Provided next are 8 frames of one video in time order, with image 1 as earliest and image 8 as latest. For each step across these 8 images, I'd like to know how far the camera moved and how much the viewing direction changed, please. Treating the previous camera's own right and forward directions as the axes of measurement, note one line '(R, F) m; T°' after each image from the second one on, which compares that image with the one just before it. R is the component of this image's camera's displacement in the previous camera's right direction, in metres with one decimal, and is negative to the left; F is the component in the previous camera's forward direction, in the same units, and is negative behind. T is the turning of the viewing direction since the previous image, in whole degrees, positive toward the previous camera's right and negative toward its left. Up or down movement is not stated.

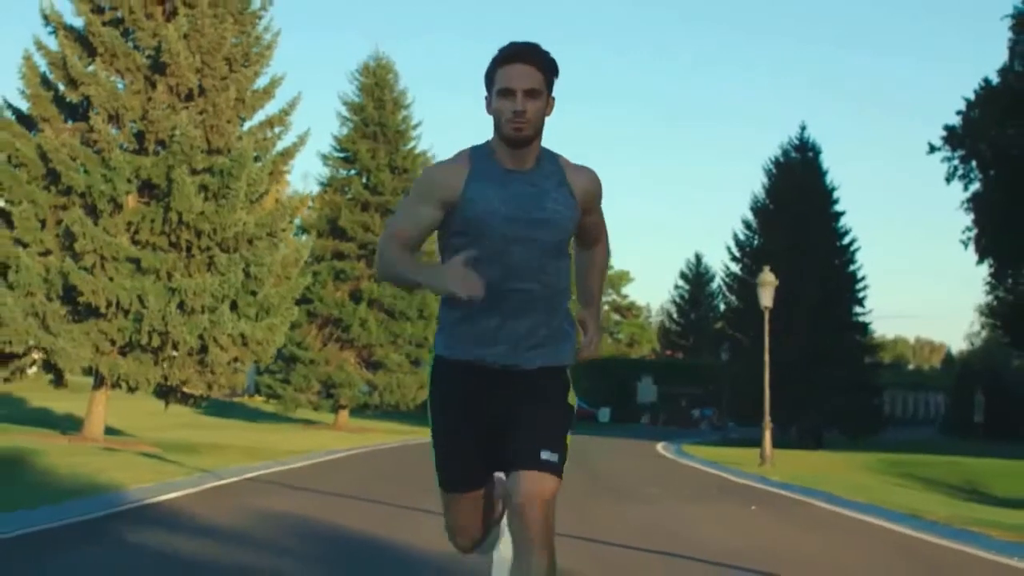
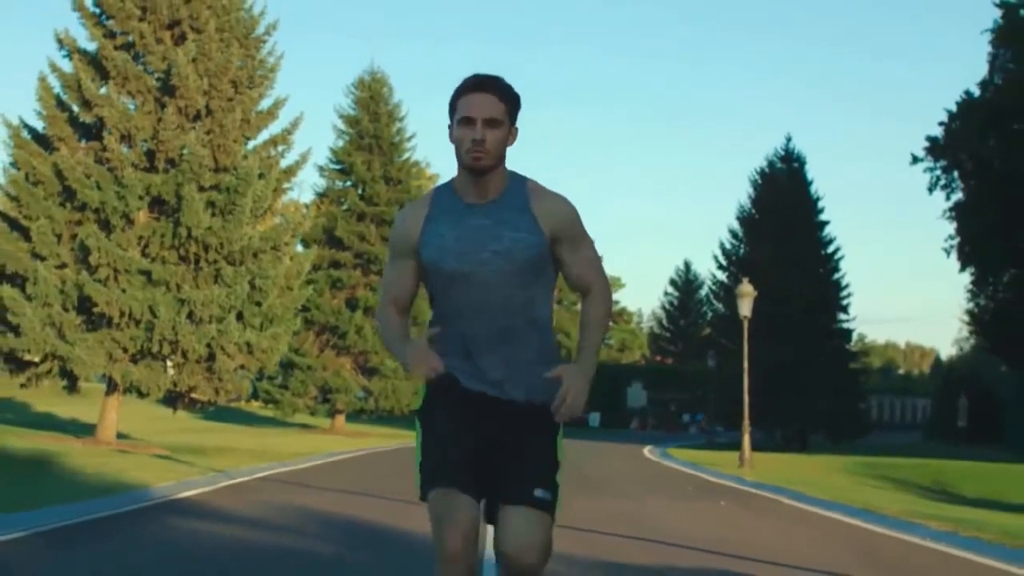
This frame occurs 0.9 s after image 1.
(0.0, -1.6) m; 0°
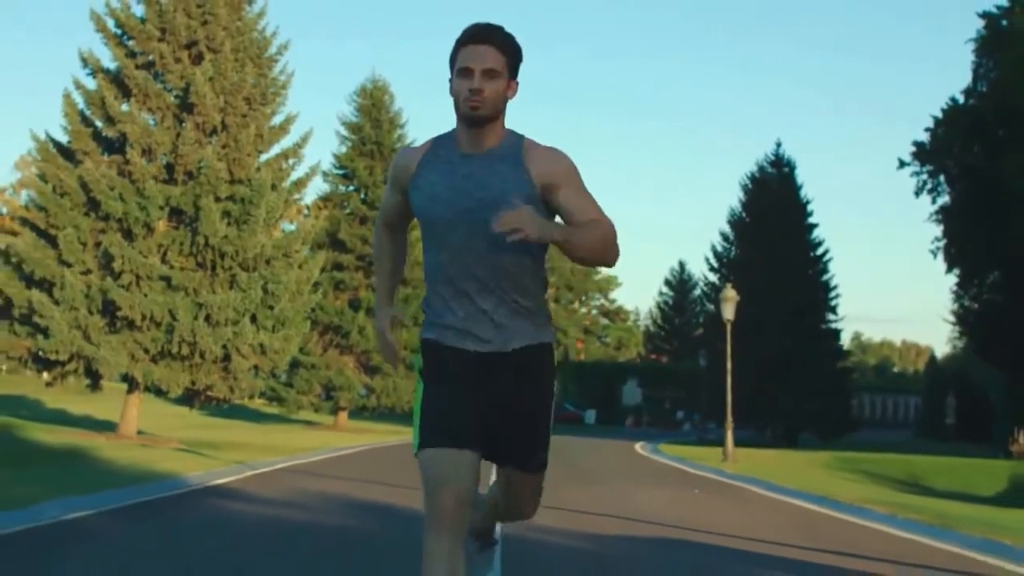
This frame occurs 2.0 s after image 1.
(0.0, -2.0) m; 0°
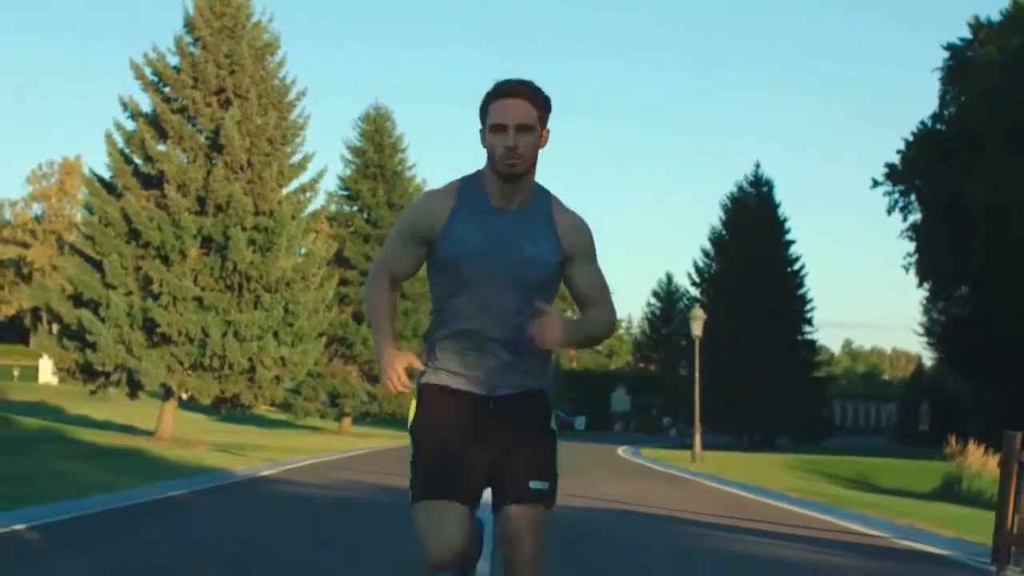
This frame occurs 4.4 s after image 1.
(+0.1, -4.2) m; 0°
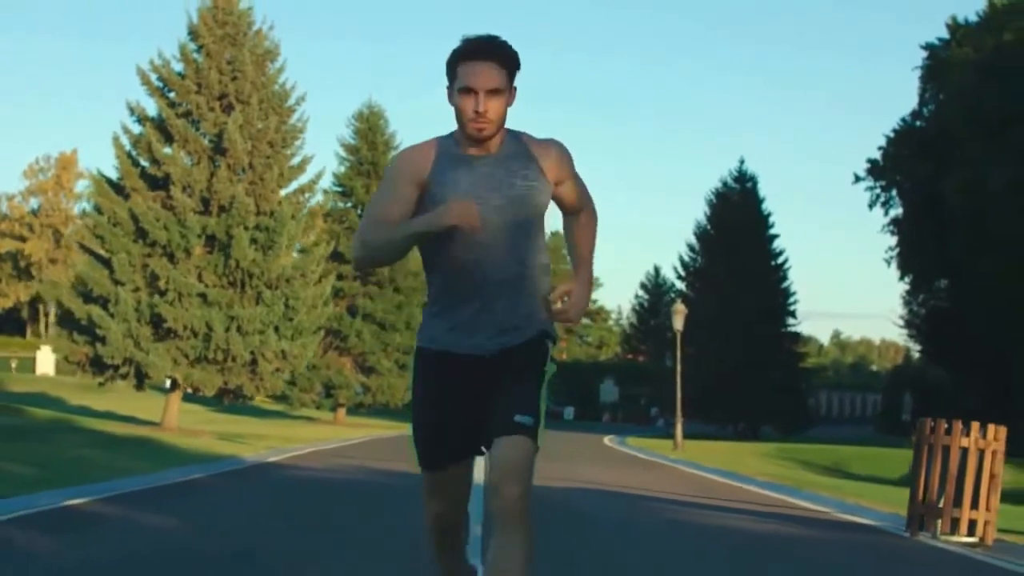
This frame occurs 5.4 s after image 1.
(0.0, -1.8) m; 0°
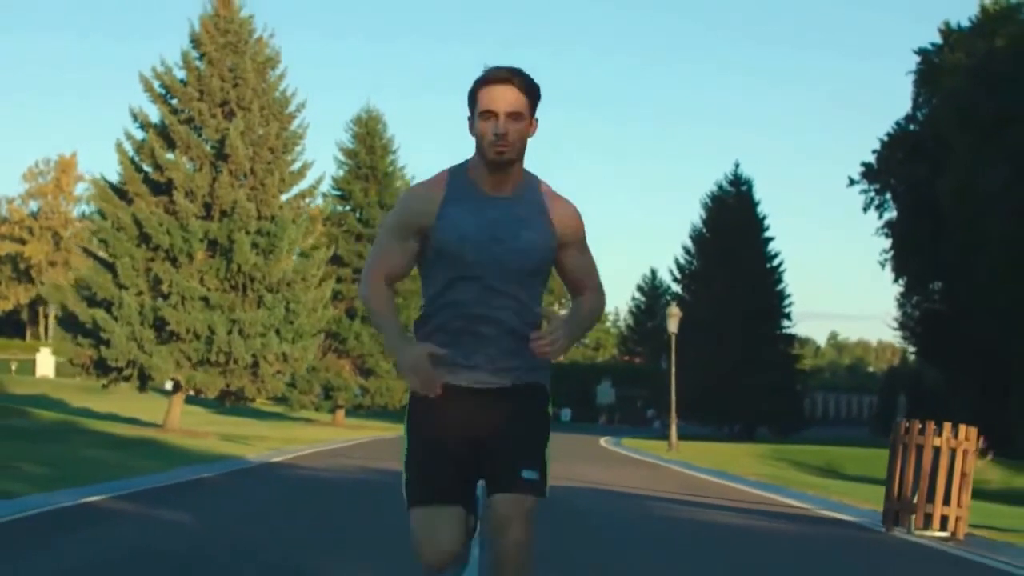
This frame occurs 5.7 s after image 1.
(0.0, -0.6) m; 0°
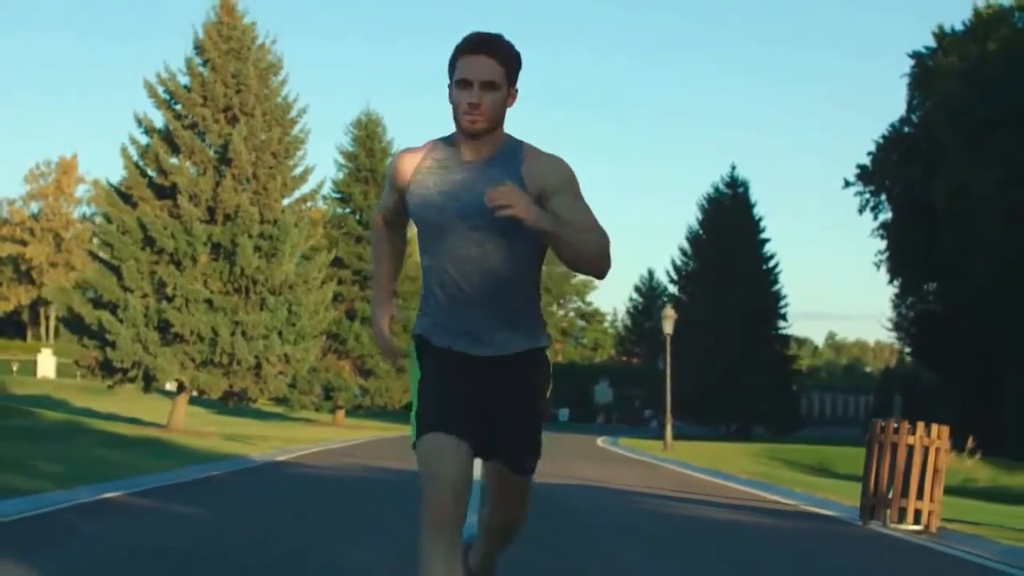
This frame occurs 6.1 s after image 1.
(0.0, -0.7) m; 0°
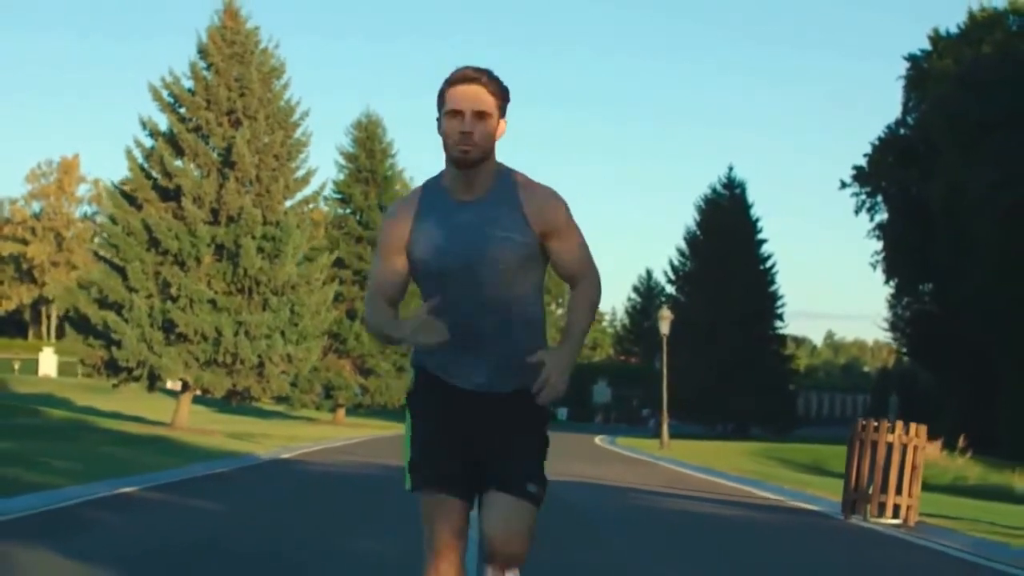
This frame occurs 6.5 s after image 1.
(0.0, -0.6) m; 0°
